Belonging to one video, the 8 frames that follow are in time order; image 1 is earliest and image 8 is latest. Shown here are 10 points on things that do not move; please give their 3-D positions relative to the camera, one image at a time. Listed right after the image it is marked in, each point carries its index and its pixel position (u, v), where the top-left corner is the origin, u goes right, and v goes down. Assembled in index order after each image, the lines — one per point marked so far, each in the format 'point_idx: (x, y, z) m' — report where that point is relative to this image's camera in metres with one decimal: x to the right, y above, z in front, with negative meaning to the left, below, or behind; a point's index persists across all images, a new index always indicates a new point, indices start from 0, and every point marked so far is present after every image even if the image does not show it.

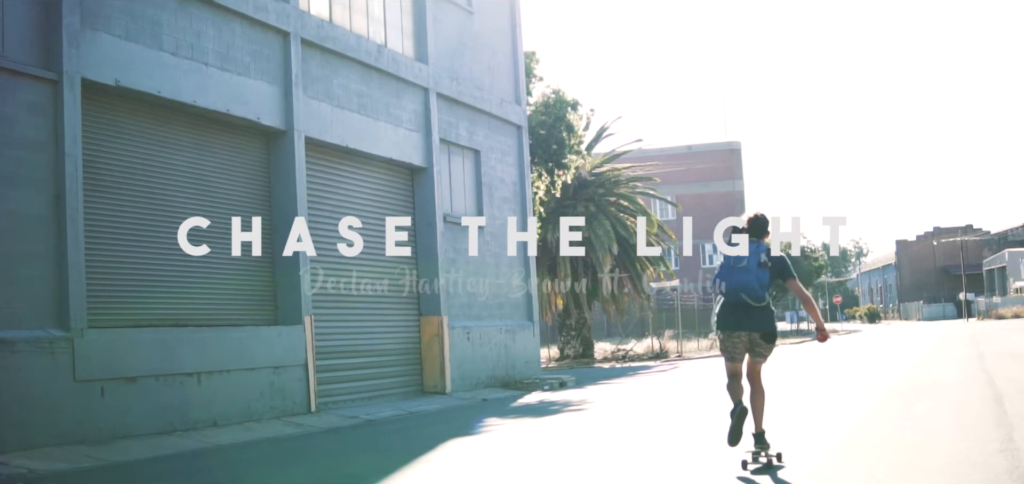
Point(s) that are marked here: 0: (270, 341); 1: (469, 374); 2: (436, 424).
0: (-3.0, -1.2, +12.5) m
1: (-0.7, -2.3, +17.5) m
2: (-1.0, -2.3, +12.8) m
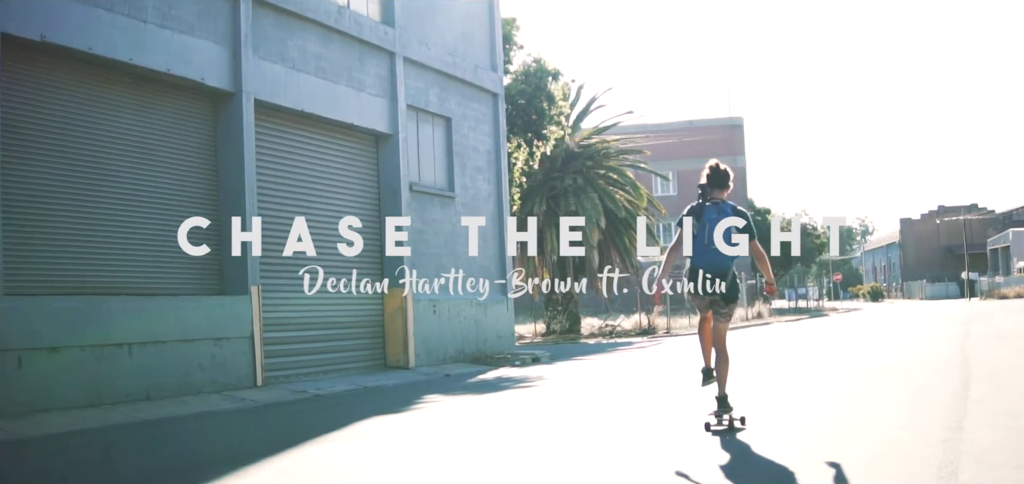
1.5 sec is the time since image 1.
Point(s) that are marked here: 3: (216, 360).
0: (-3.6, -0.8, +12.0) m
1: (-1.3, -1.8, +17.0) m
2: (-1.5, -1.9, +12.3) m
3: (-3.5, -1.4, +12.0) m
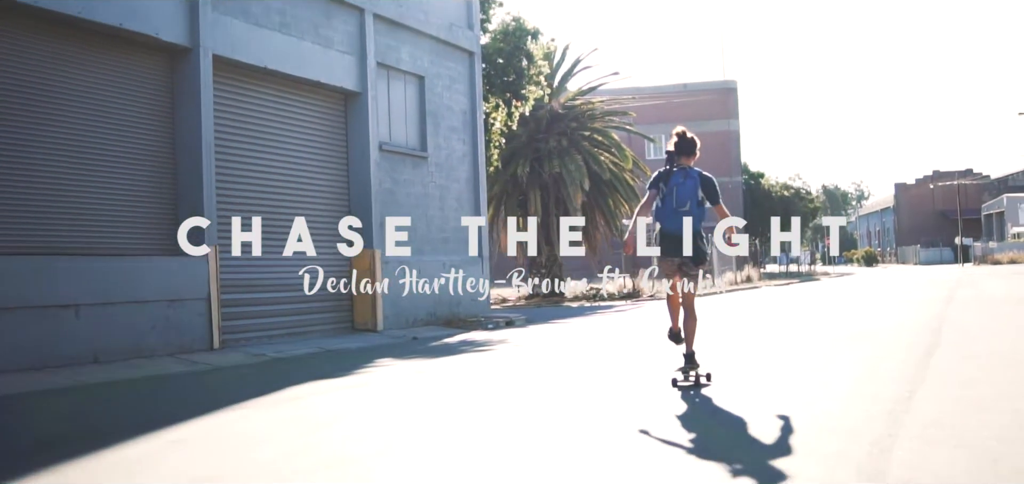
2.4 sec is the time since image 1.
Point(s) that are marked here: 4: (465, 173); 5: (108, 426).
0: (-4.0, -0.4, +11.8) m
1: (-1.8, -1.1, +16.8) m
2: (-2.0, -1.4, +12.1) m
3: (-4.0, -0.9, +11.8) m
4: (-0.9, +1.3, +19.6) m
5: (-3.2, -1.5, +8.0) m
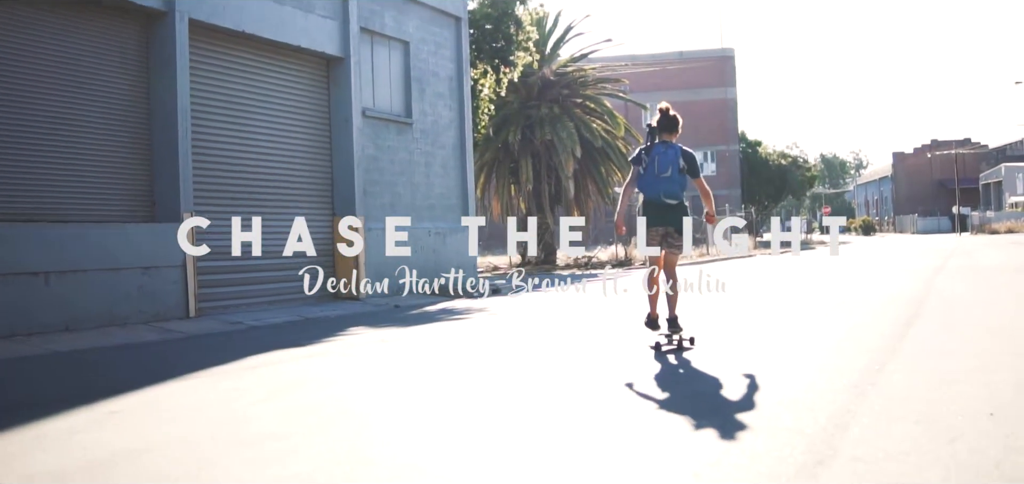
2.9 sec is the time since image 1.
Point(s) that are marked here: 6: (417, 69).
0: (-4.3, 0.0, +11.6) m
1: (-2.0, -0.6, +16.7) m
2: (-2.3, -1.0, +12.0) m
3: (-4.2, -0.5, +11.7) m
4: (-1.2, +1.9, +19.4) m
5: (-3.4, -1.2, +7.9) m
6: (-1.7, +3.1, +18.3) m
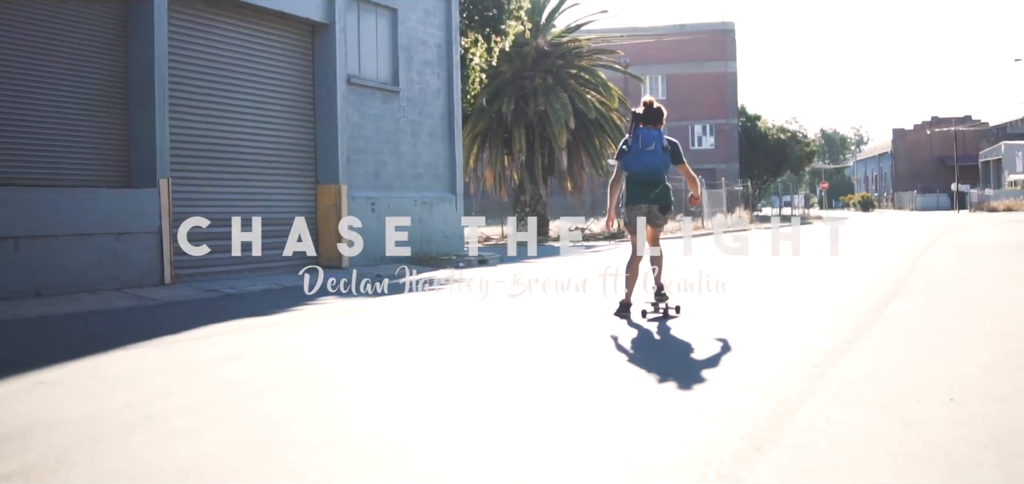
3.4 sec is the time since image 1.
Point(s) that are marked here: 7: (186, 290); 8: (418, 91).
0: (-4.5, +0.4, +11.5) m
1: (-2.3, -0.1, +16.5) m
2: (-2.5, -0.7, +11.9) m
3: (-4.5, -0.2, +11.5) m
4: (-1.4, +2.5, +19.2) m
5: (-3.7, -0.9, +7.8) m
6: (-1.9, +3.7, +18.1) m
7: (-3.8, -0.6, +12.0) m
8: (-1.7, +2.8, +18.5) m
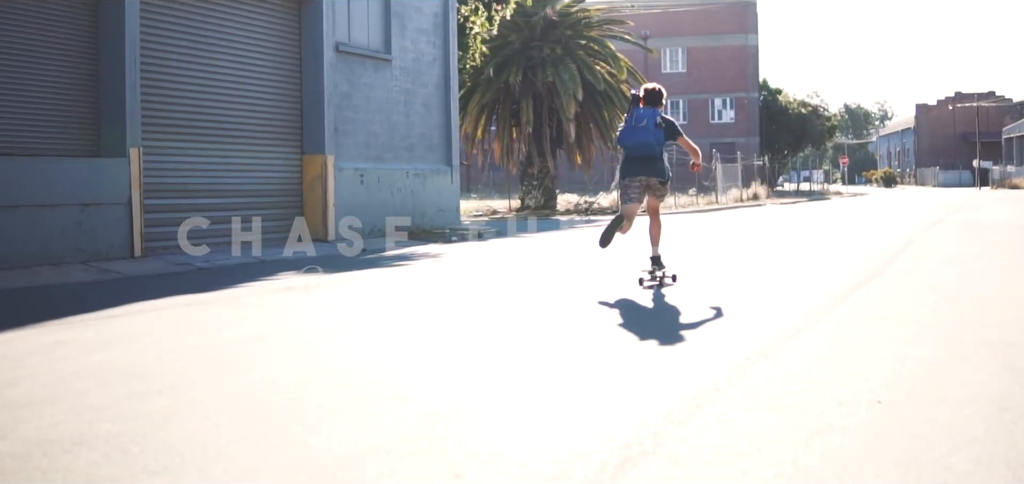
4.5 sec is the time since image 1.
0: (-4.7, +0.7, +11.1) m
1: (-2.4, +0.3, +16.1) m
2: (-2.7, -0.4, +11.5) m
3: (-4.7, +0.2, +11.1) m
4: (-1.4, +3.0, +18.6) m
5: (-4.0, -0.7, +7.4) m
6: (-2.0, +4.1, +17.5) m
7: (-4.0, -0.2, +11.6) m
8: (-1.8, +3.2, +18.0) m
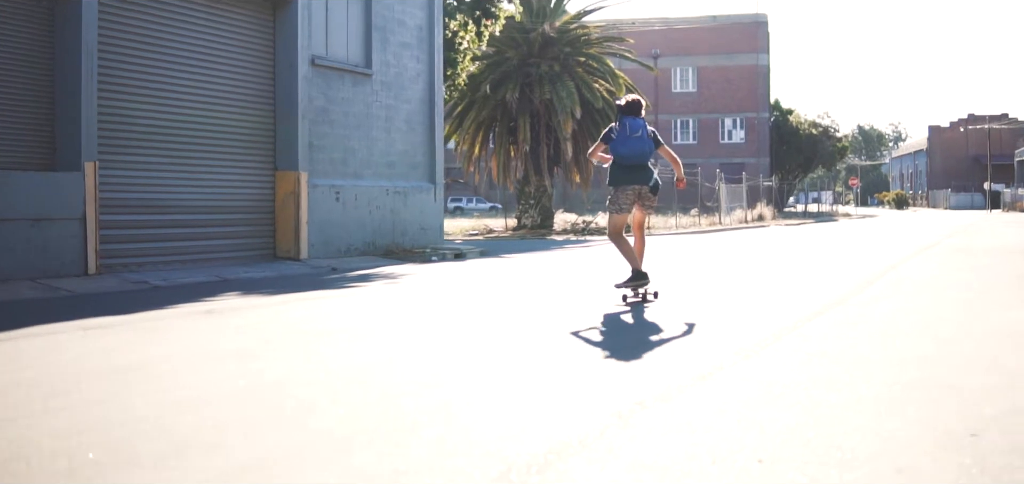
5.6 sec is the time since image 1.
0: (-5.1, +0.6, +10.7) m
1: (-2.7, +0.1, +15.7) m
2: (-3.1, -0.6, +11.1) m
3: (-5.1, 0.0, +10.8) m
4: (-1.7, +2.7, +18.3) m
5: (-4.4, -0.8, +7.1) m
6: (-2.3, +3.8, +17.2) m
7: (-4.4, -0.4, +11.2) m
8: (-2.1, +2.9, +17.6) m
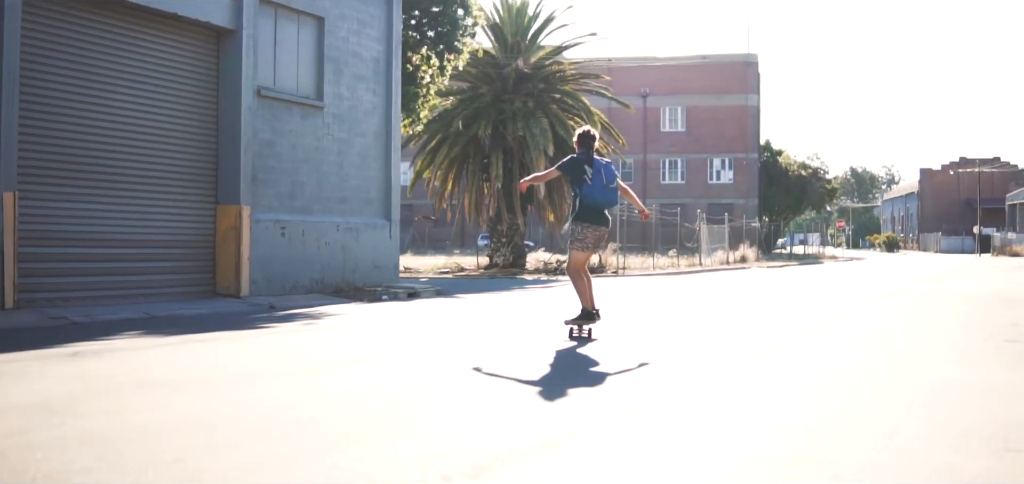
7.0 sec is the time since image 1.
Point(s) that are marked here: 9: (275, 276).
0: (-5.8, +0.2, +10.3) m
1: (-3.5, -0.5, +15.3) m
2: (-3.8, -0.9, +10.6) m
3: (-5.8, -0.3, +10.3) m
4: (-2.4, +2.0, +17.9) m
5: (-5.1, -1.0, +6.6) m
6: (-3.0, +3.2, +16.9) m
7: (-5.1, -0.8, +10.7) m
8: (-2.8, +2.3, +17.3) m
9: (-3.5, -0.5, +15.0) m
